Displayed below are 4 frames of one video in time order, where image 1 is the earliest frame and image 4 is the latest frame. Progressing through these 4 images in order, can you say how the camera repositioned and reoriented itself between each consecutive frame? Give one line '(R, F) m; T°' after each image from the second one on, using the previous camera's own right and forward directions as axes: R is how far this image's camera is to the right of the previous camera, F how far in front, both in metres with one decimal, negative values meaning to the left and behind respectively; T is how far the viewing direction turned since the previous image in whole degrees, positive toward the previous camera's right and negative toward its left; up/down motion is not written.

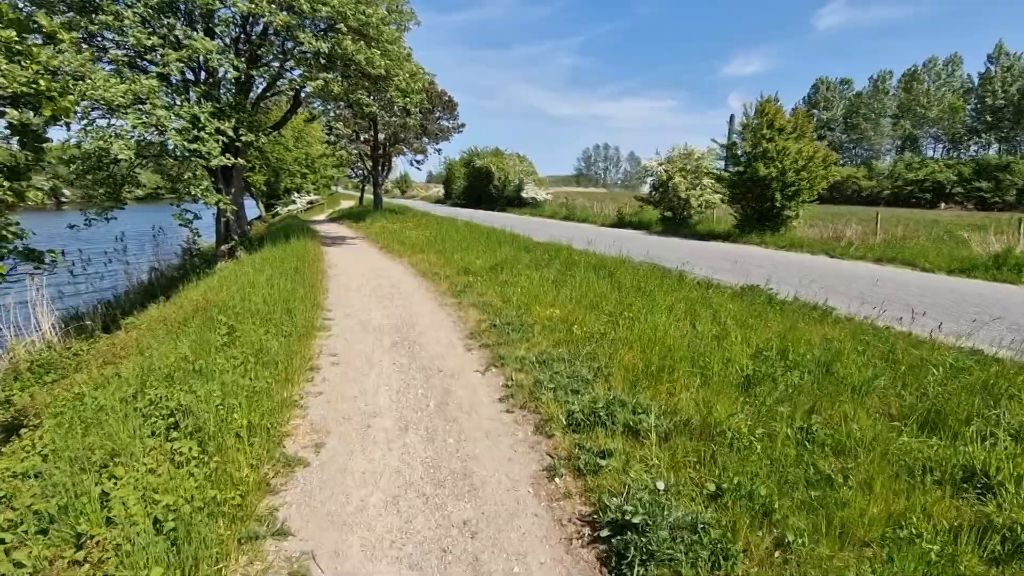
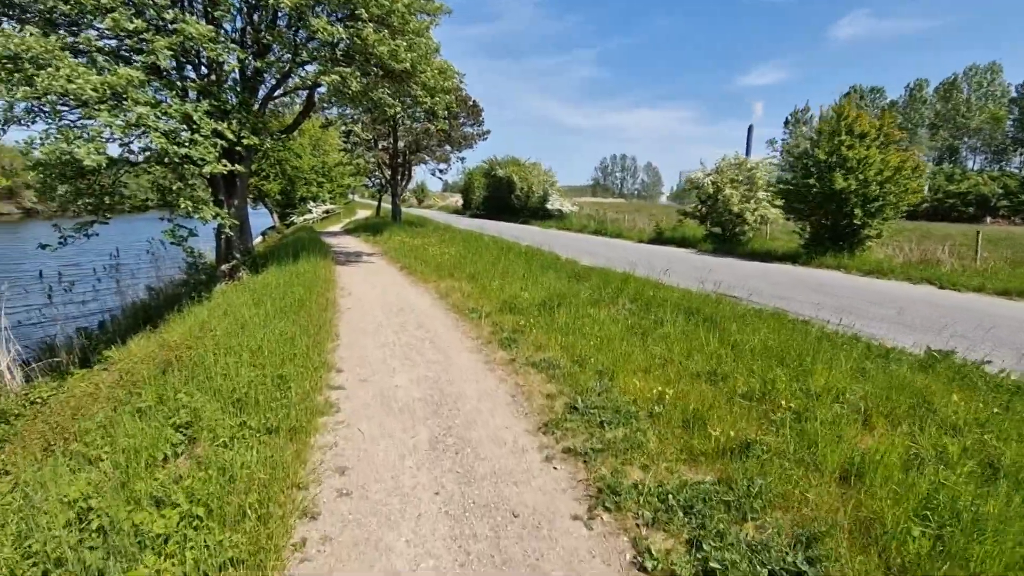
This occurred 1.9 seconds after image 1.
(-0.6, +1.8) m; -2°
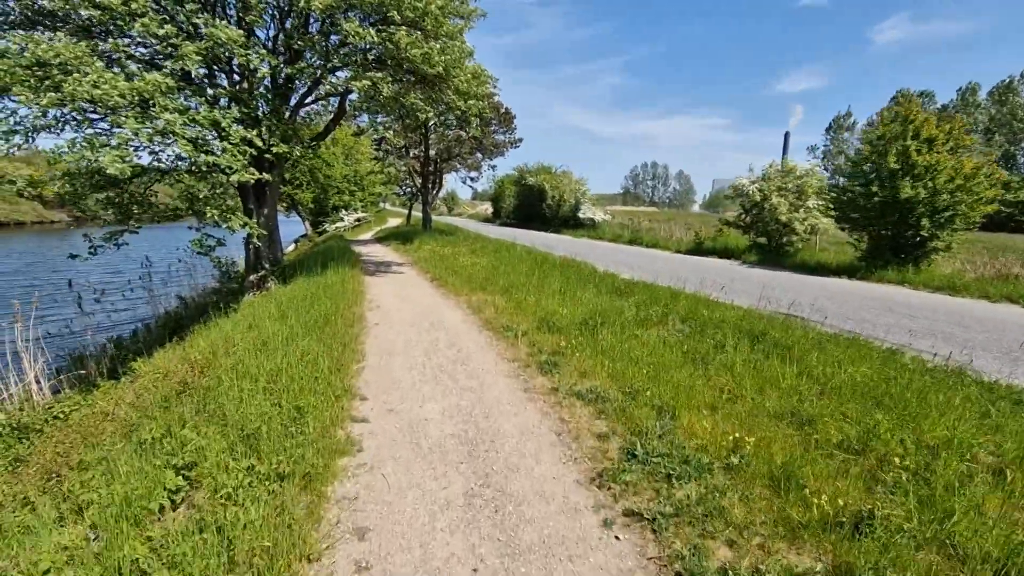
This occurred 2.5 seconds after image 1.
(-0.1, +0.5) m; -3°
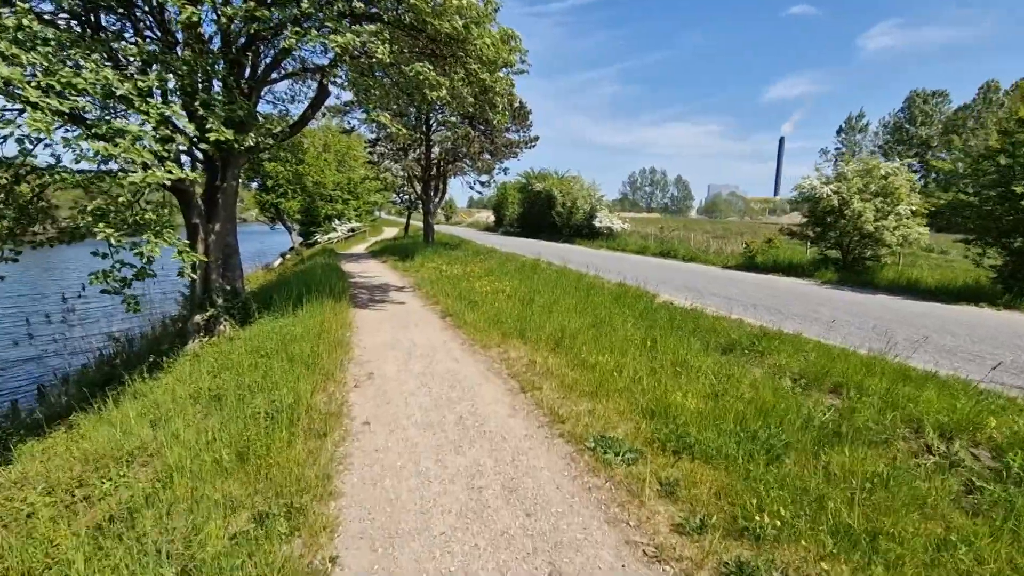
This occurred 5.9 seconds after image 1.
(-0.8, +3.0) m; 0°
